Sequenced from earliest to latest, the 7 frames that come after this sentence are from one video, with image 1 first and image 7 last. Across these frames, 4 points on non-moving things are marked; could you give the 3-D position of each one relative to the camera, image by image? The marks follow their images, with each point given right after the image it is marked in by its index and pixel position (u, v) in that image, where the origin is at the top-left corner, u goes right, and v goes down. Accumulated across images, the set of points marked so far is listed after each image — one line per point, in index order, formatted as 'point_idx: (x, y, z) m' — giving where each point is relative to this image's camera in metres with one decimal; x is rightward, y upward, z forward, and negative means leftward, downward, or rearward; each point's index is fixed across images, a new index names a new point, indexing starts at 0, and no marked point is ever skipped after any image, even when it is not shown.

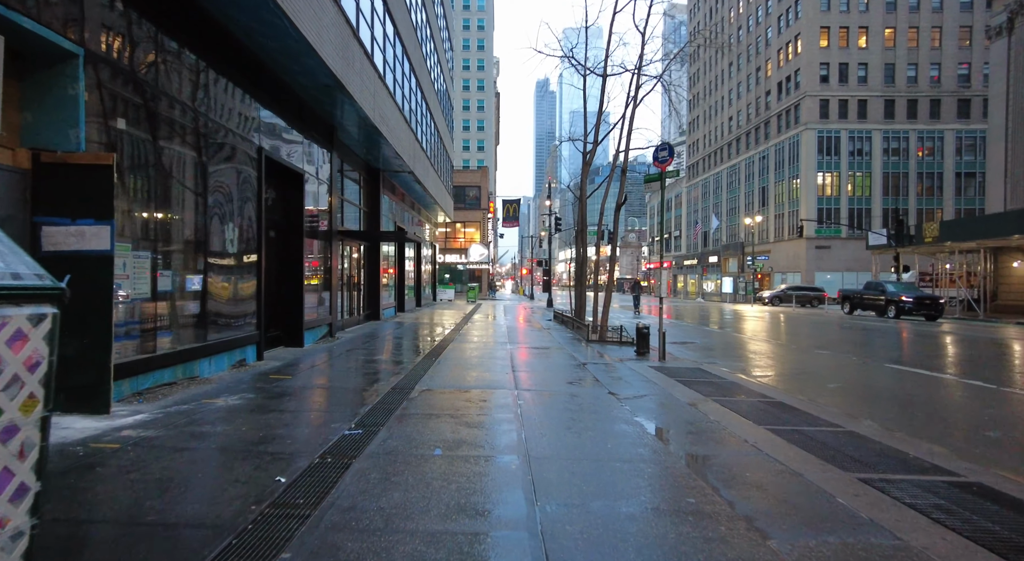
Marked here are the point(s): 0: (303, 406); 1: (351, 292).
0: (-2.4, -1.4, +6.3) m
1: (-5.1, -0.3, +16.9) m
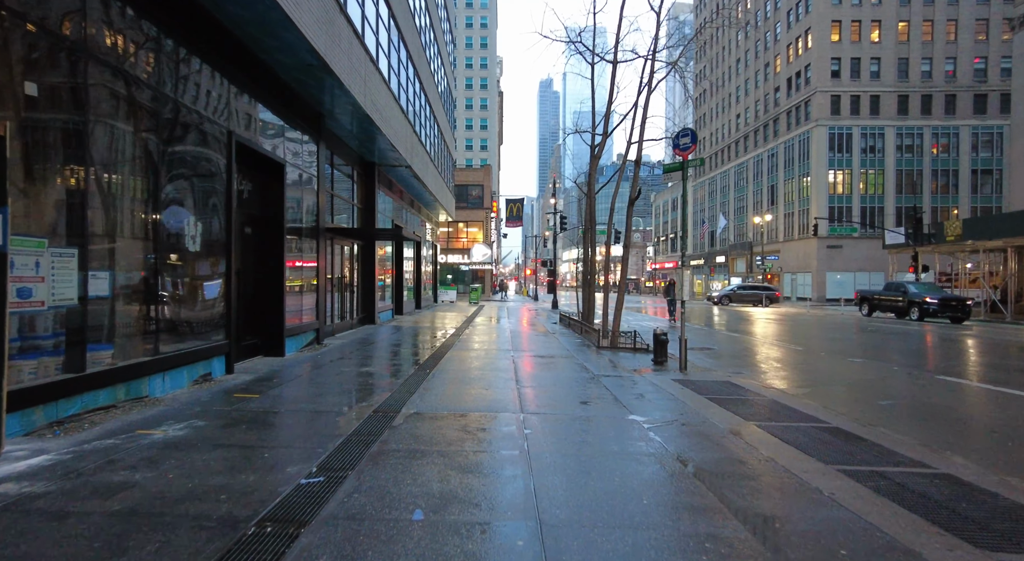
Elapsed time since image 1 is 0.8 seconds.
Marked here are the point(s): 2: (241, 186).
0: (-2.4, -1.5, +5.1) m
1: (-4.9, -0.4, +15.8) m
2: (-4.9, +1.7, +9.9) m
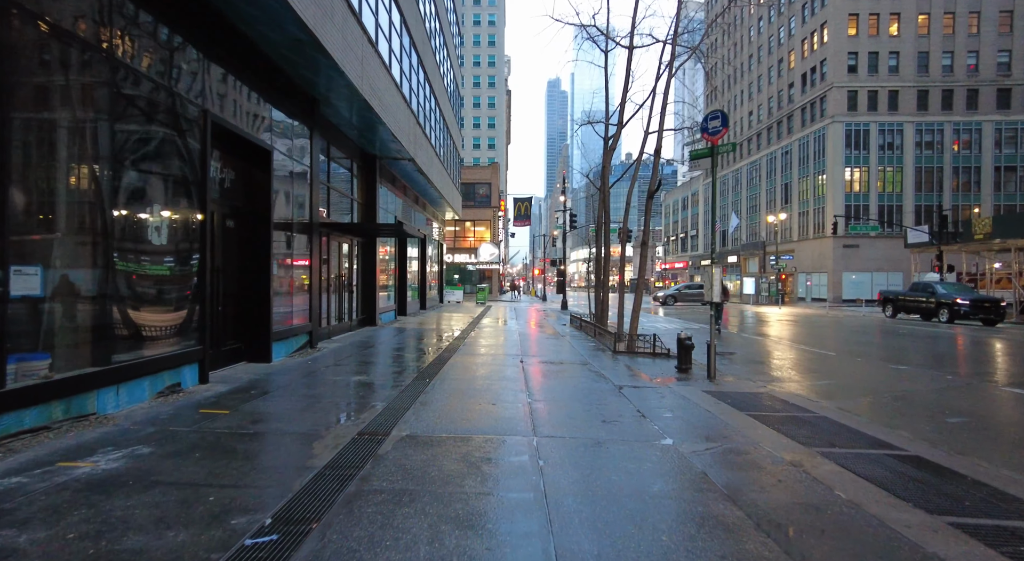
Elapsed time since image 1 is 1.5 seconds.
0: (-2.3, -1.4, +4.2) m
1: (-4.7, -0.4, +14.9) m
2: (-4.8, +1.8, +8.9) m
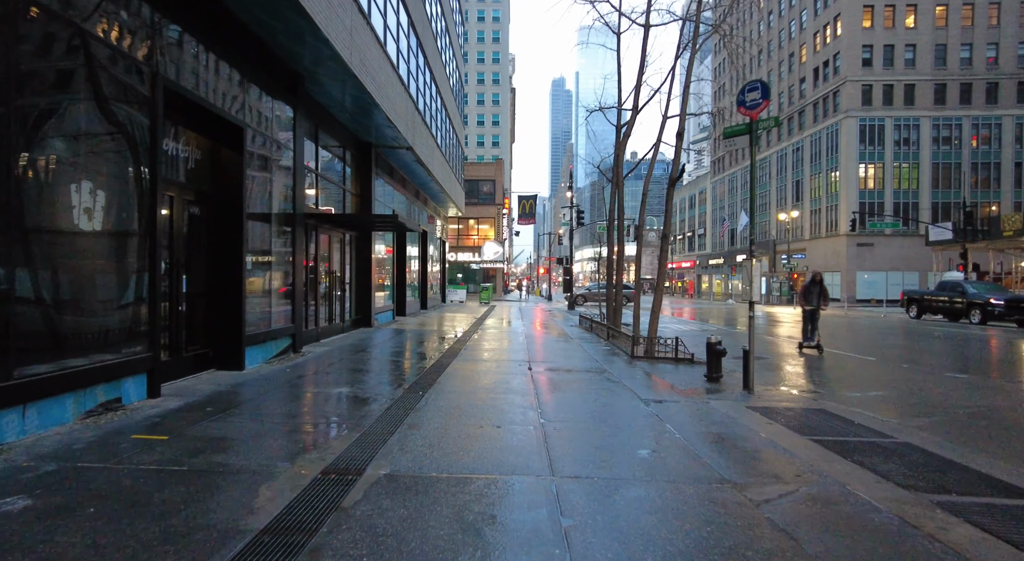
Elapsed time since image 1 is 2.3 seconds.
0: (-2.2, -1.4, +3.0) m
1: (-4.6, -0.3, +13.7) m
2: (-4.7, +1.8, +7.8) m
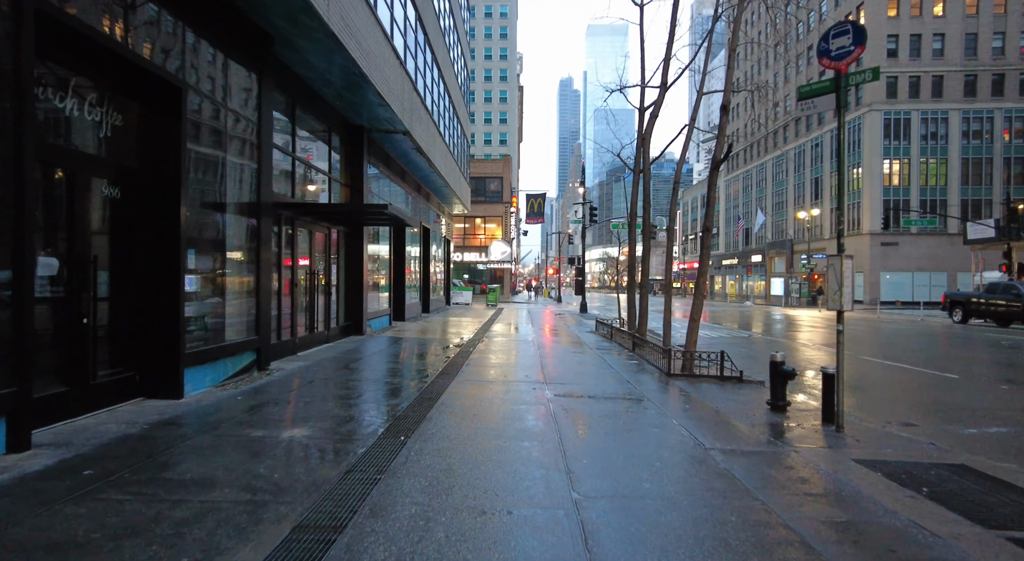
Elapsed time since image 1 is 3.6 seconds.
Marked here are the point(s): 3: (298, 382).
0: (-2.1, -1.4, +1.1) m
1: (-4.3, -0.3, +11.9) m
2: (-4.5, +1.8, +5.9) m
3: (-3.3, -1.6, +8.5) m
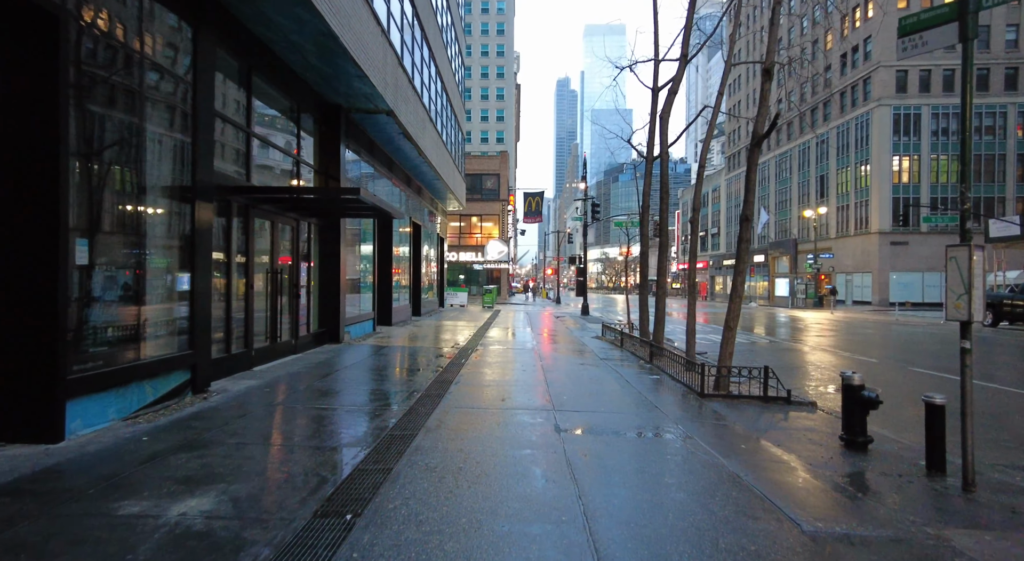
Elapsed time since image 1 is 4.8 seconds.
0: (-2.1, -1.4, -0.6) m
1: (-4.3, -0.4, +10.1) m
2: (-4.5, +1.8, +4.2) m
3: (-3.4, -1.6, +6.8) m
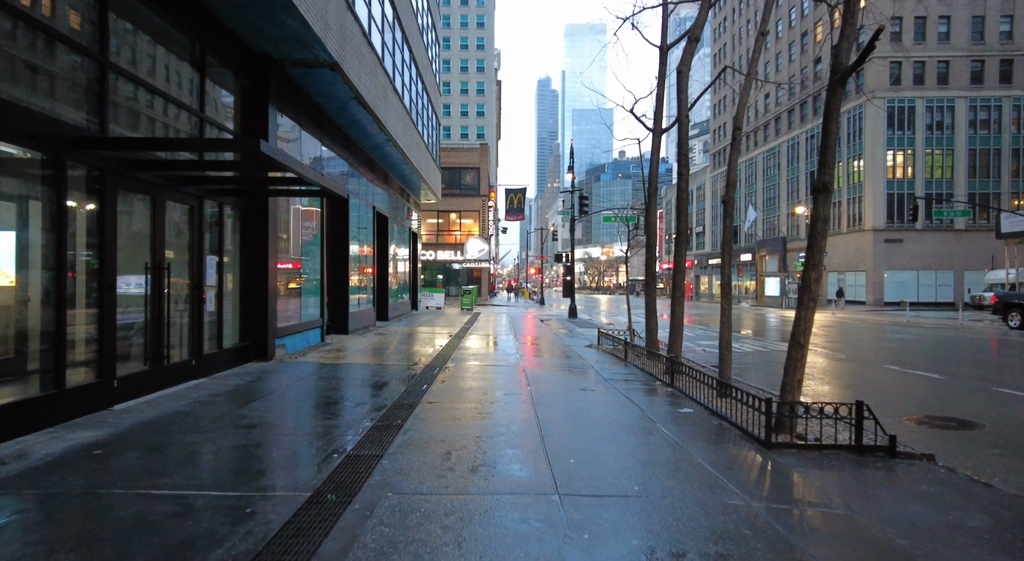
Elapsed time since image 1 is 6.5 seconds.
0: (-2.0, -1.4, -3.4) m
1: (-4.7, -0.3, +7.3) m
2: (-4.6, +1.8, +1.3) m
3: (-3.5, -1.6, +4.0) m
